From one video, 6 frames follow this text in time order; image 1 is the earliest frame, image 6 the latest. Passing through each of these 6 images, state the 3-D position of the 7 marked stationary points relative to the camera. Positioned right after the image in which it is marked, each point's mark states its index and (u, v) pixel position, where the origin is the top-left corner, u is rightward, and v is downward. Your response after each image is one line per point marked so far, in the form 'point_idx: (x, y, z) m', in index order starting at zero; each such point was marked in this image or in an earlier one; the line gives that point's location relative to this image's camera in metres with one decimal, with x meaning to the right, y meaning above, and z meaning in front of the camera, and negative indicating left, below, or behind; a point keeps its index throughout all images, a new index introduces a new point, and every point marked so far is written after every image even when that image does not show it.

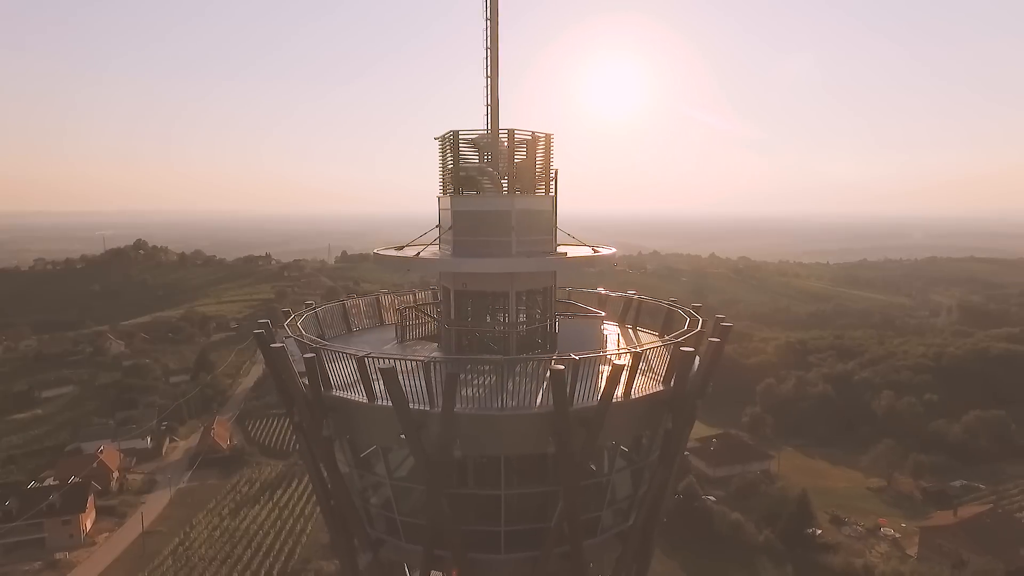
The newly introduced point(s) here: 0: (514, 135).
0: (+0.1, +1.2, +5.9) m
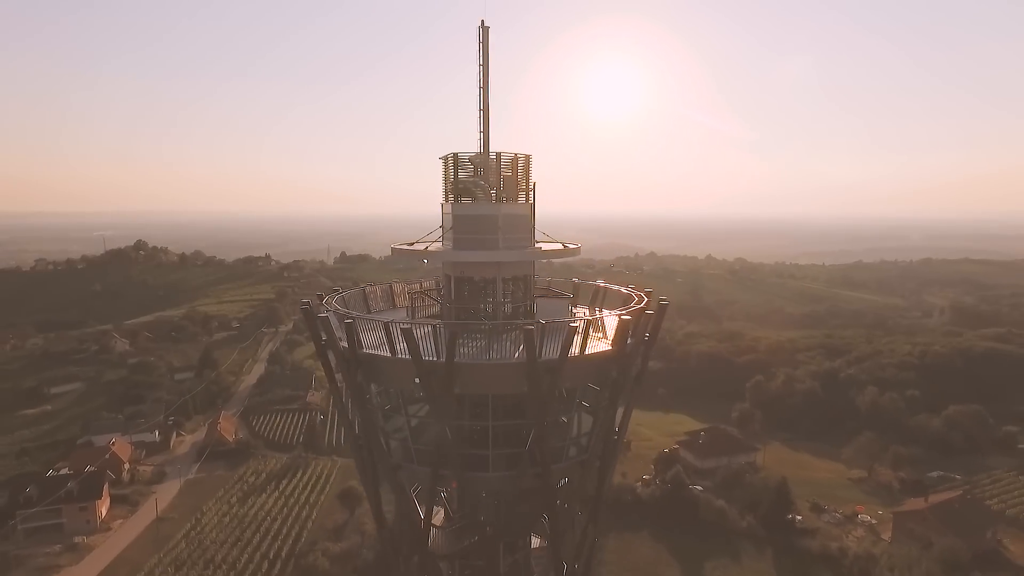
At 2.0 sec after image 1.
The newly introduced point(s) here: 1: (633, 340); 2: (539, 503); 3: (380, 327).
0: (0.0, +1.3, +7.2) m
1: (+1.2, -0.4, +6.2) m
2: (+0.3, -2.2, +6.6) m
3: (-1.1, -0.2, +6.3) m
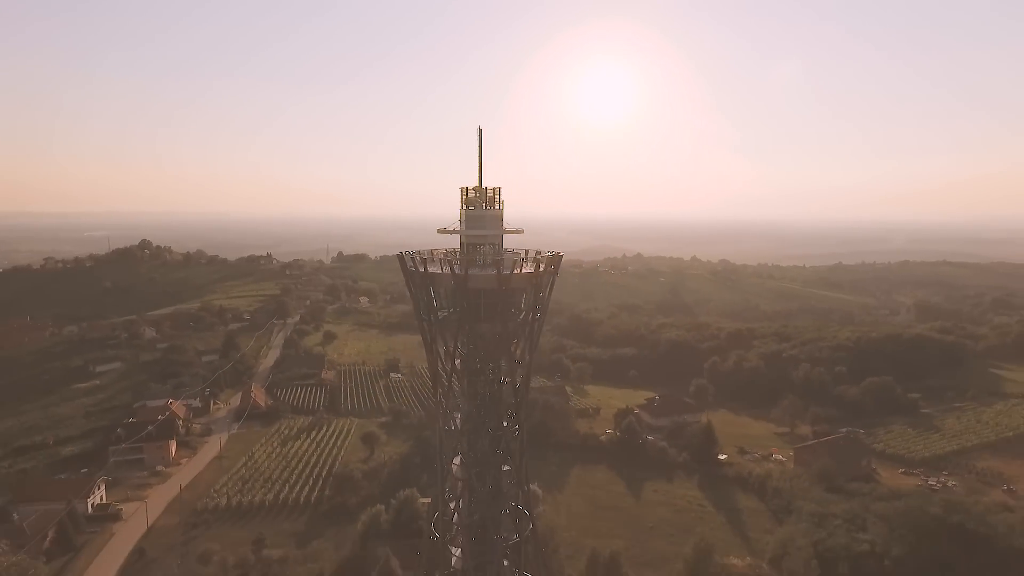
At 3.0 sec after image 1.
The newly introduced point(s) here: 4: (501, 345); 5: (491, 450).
0: (-0.4, +2.1, +14.4) m
1: (+0.8, +0.4, +13.3) m
2: (-0.1, -1.4, +13.7) m
3: (-1.6, +0.6, +13.4) m
4: (-0.2, -1.2, +13.7) m
5: (-0.5, -3.4, +14.3) m
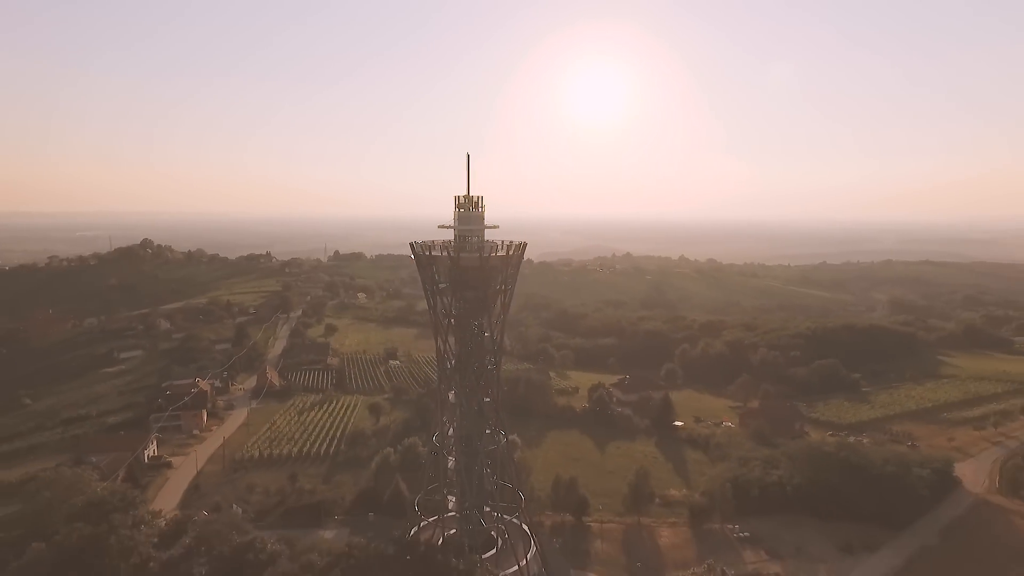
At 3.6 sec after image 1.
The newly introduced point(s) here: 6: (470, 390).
0: (-1.0, +2.7, +19.8) m
1: (+0.1, +1.0, +18.8) m
2: (-0.8, -0.8, +19.2) m
3: (-2.2, +1.2, +18.8) m
4: (-0.8, -0.6, +19.1) m
5: (-1.1, -2.8, +19.7) m
6: (-1.3, -3.0, +19.7) m
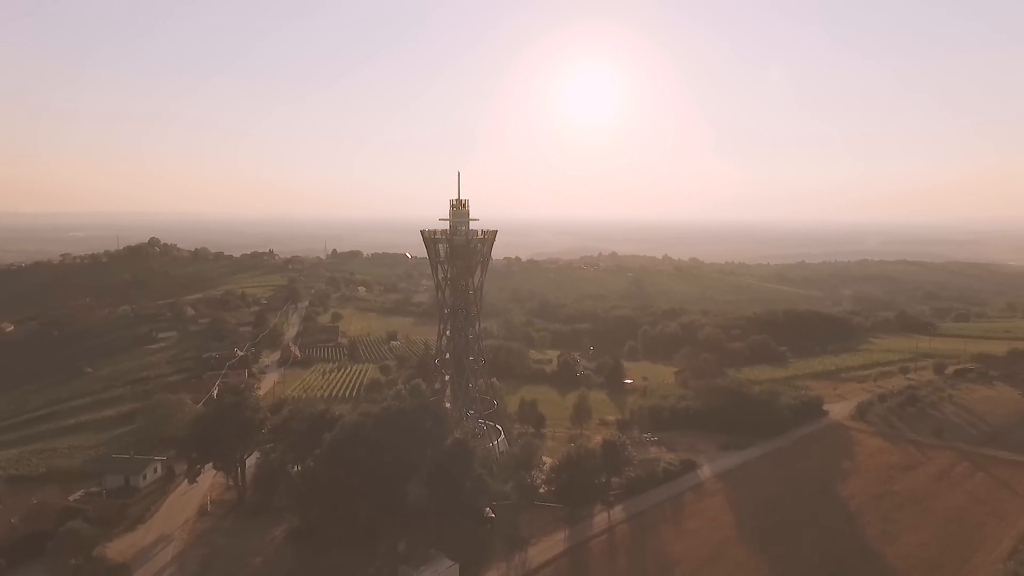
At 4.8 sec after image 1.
0: (-2.1, +3.9, +29.6) m
1: (-0.9, +2.2, +28.5) m
2: (-1.8, +0.4, +28.9) m
3: (-3.2, +2.4, +28.5) m
4: (-1.9, +0.6, +28.8) m
5: (-2.2, -1.6, +29.5) m
6: (-2.4, -1.8, +29.4) m
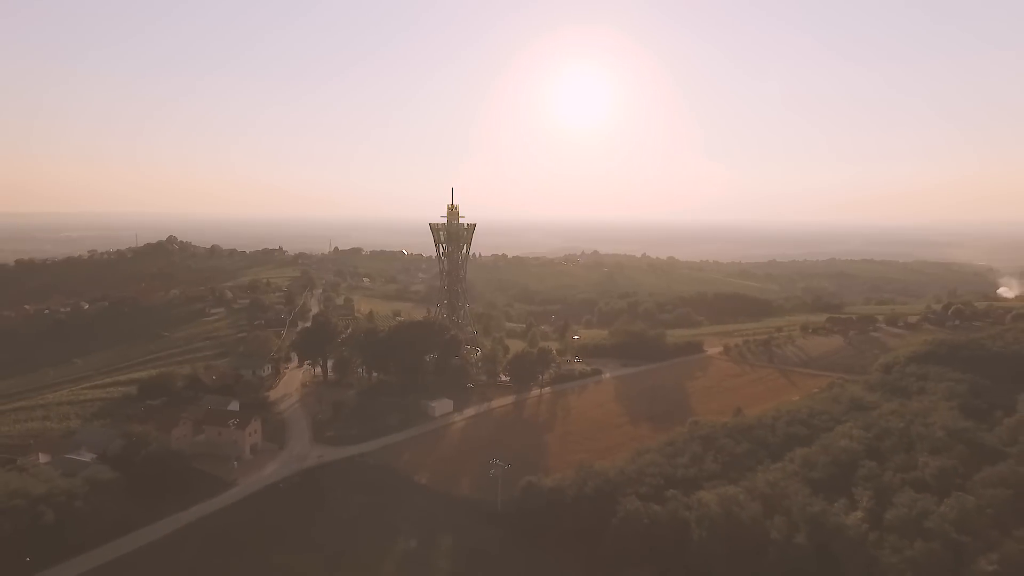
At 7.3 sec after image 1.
0: (-4.0, +5.9, +47.2) m
1: (-2.8, +4.2, +46.2) m
2: (-3.7, +2.4, +46.5) m
3: (-5.1, +4.4, +46.1) m
4: (-3.8, +2.6, +46.4) m
5: (-4.1, +0.4, +47.1) m
6: (-4.2, +0.2, +47.0) m
